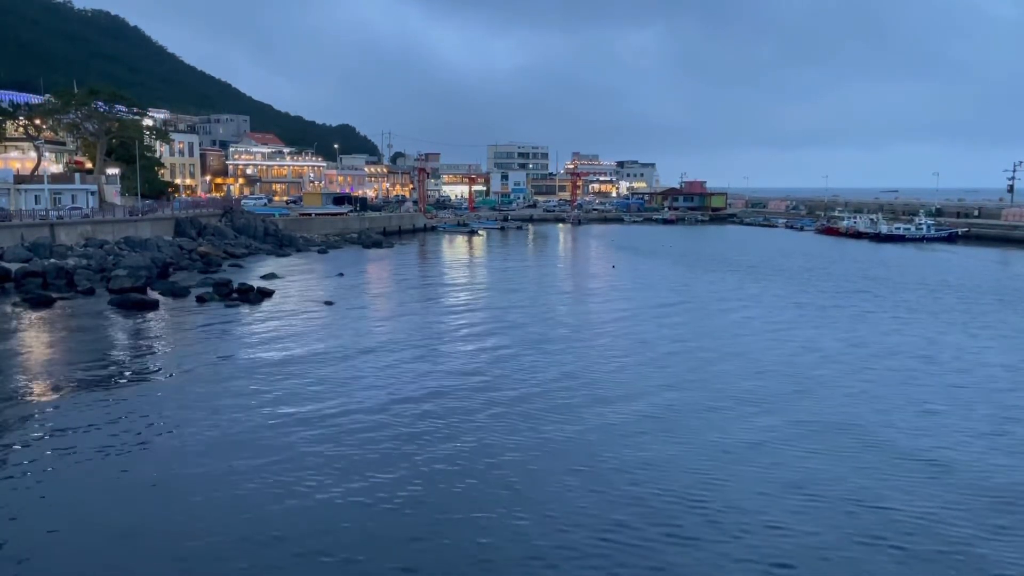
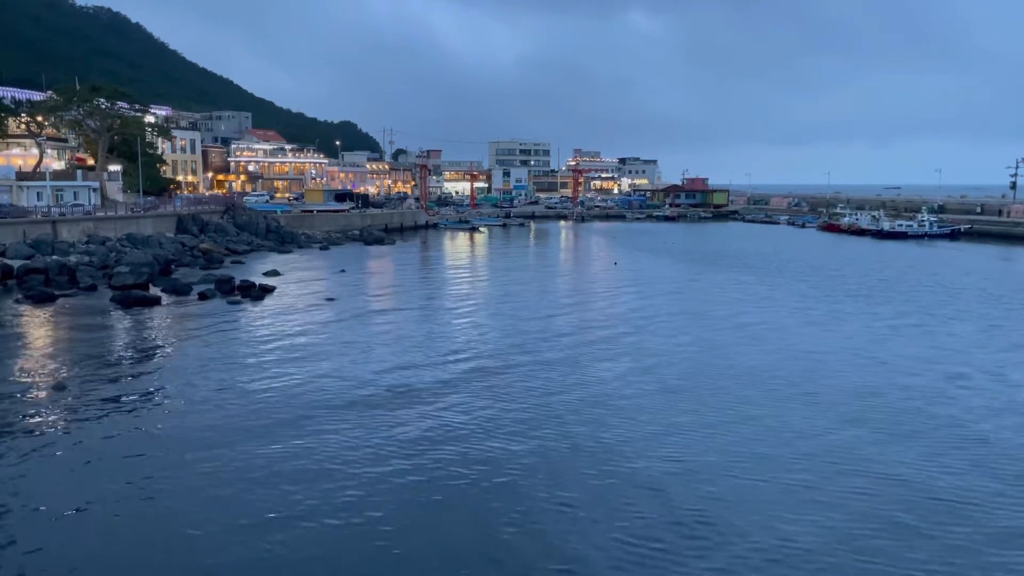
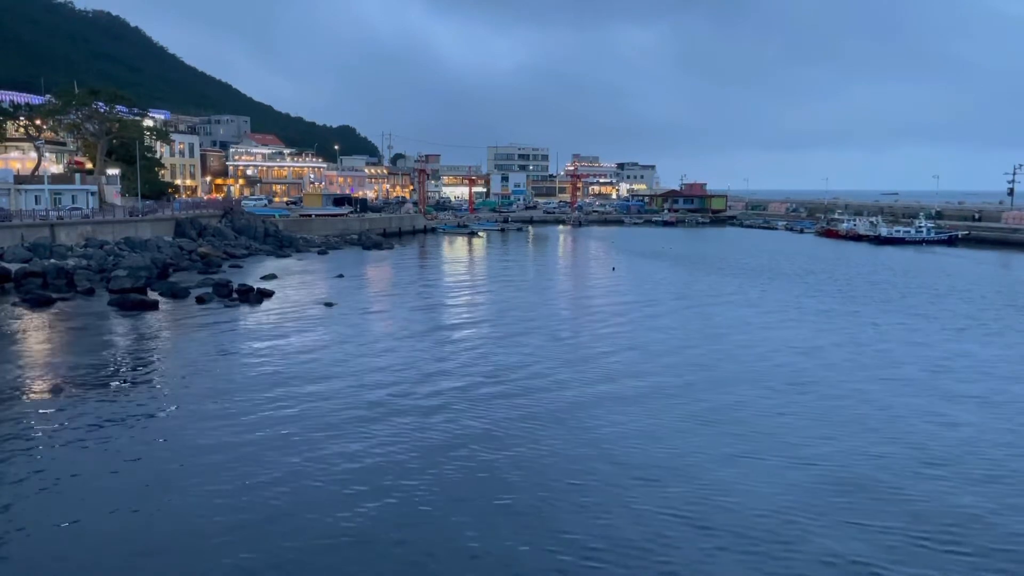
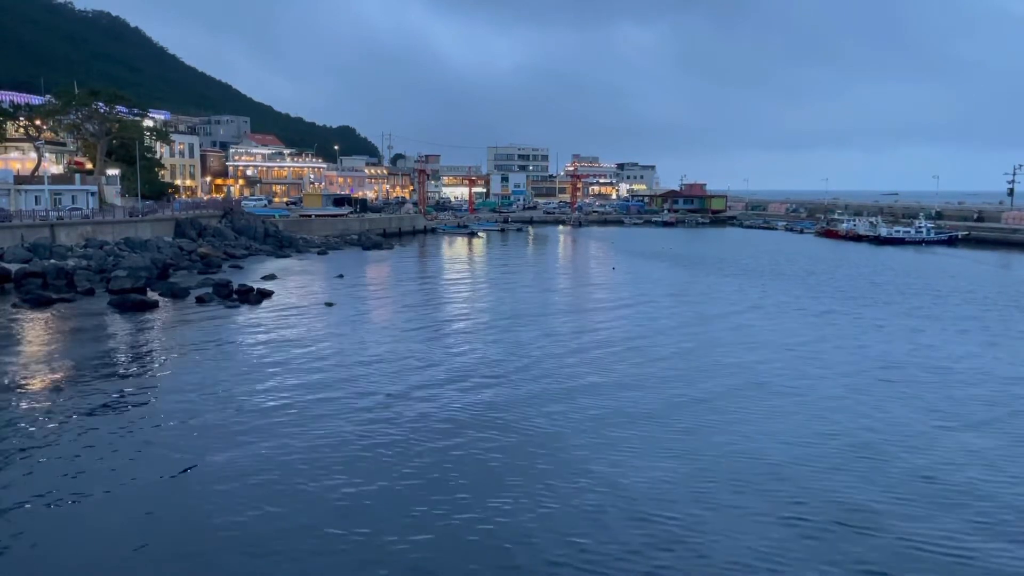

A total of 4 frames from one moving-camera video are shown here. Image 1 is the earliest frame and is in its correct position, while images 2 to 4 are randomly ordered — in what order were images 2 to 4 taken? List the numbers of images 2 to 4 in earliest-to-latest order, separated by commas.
3, 4, 2
